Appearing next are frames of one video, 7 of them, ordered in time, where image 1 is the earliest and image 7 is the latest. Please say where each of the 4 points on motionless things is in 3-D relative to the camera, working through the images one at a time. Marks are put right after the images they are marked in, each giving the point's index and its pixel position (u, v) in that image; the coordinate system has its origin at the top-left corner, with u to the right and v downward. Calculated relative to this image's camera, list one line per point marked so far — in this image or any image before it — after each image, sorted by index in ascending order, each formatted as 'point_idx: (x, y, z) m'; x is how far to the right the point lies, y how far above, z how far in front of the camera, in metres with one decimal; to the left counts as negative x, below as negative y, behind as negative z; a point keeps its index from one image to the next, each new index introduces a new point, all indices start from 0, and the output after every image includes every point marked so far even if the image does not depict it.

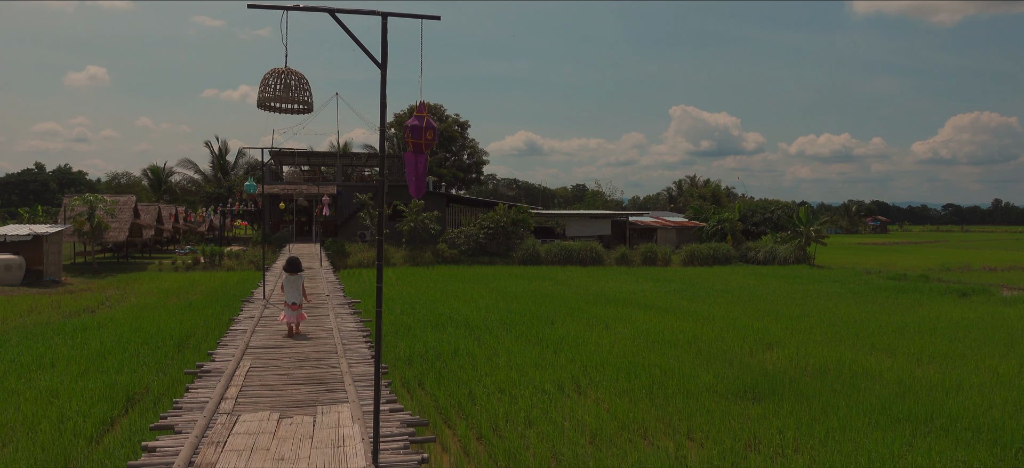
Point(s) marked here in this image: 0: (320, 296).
0: (-2.4, -0.9, +7.6) m
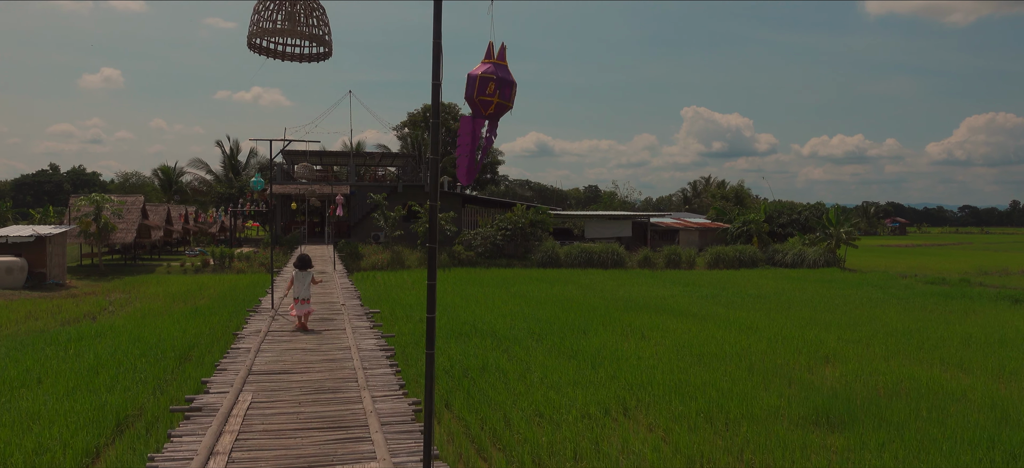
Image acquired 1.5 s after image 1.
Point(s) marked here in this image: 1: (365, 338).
0: (-2.0, -0.9, +7.0) m
1: (-1.3, -1.0, +5.3) m
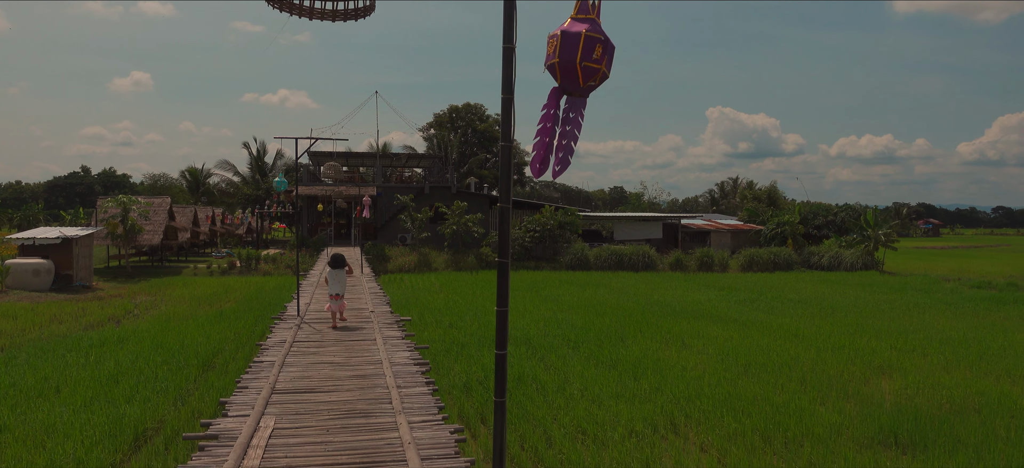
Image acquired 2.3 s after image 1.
0: (-1.6, -0.9, +6.7) m
1: (-0.9, -1.0, +5.0) m
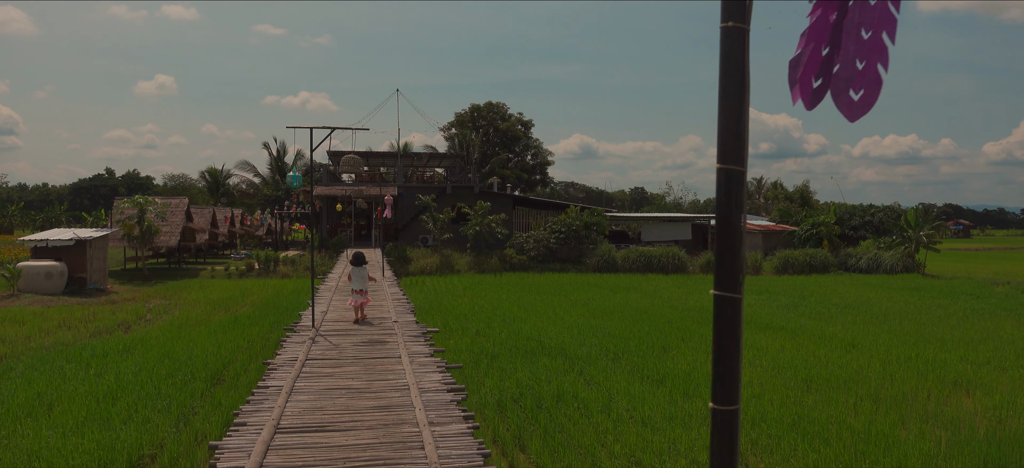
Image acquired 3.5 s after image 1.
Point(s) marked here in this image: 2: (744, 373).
0: (-1.3, -0.9, +6.2) m
1: (-0.6, -1.0, +4.5) m
2: (+2.3, -1.4, +5.9) m
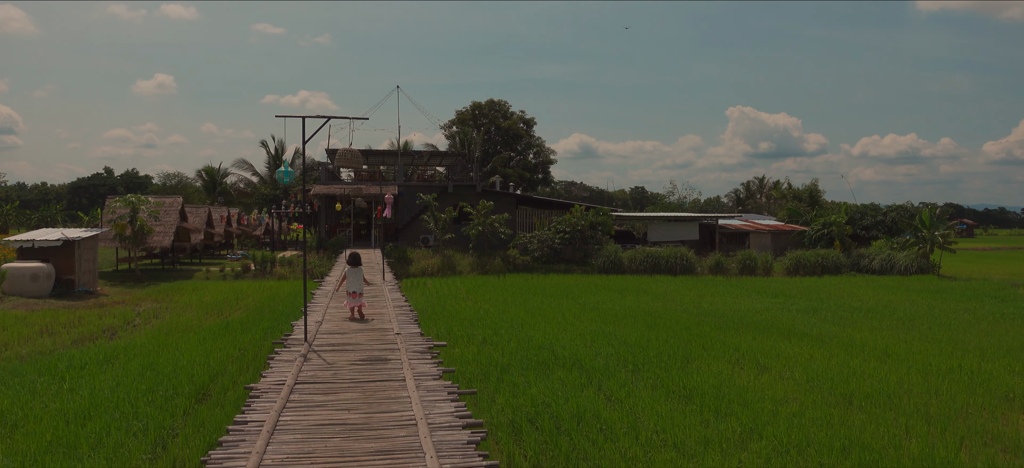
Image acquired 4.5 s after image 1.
0: (-1.2, -0.9, +5.7) m
1: (-0.5, -1.0, +4.0) m
2: (+2.4, -1.4, +5.4) m
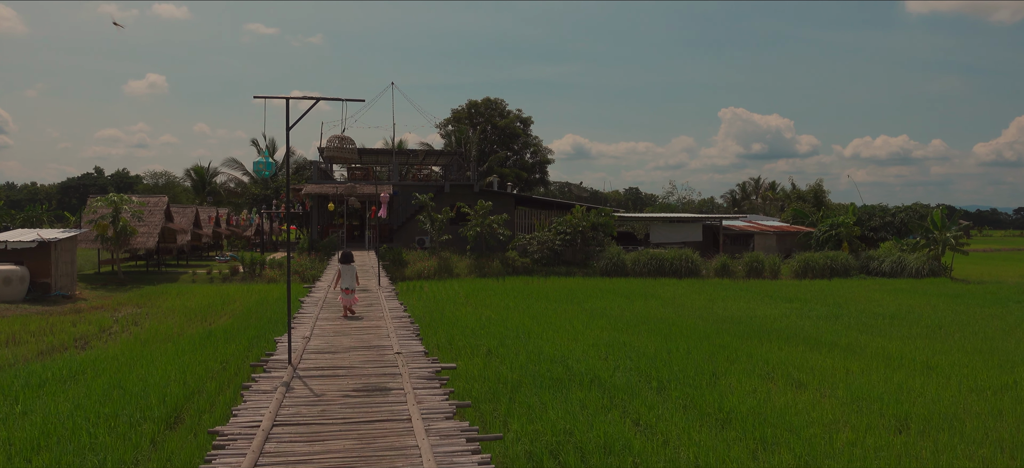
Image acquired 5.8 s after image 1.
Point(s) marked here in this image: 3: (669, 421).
0: (-1.1, -1.0, +5.1) m
1: (-0.4, -1.0, +3.4) m
2: (+2.5, -1.4, +4.8) m
3: (+1.1, -1.3, +4.4) m
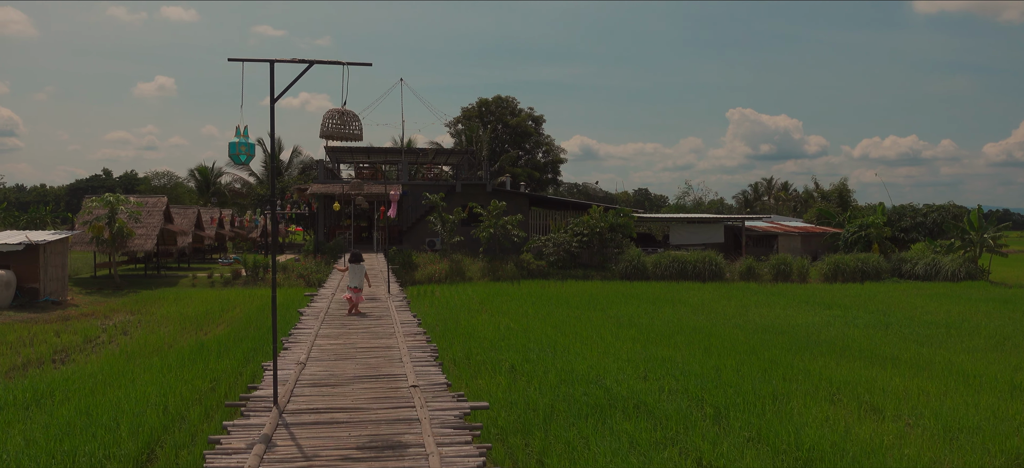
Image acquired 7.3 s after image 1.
0: (-0.8, -1.0, +4.4) m
1: (-0.2, -1.0, +2.7) m
2: (+2.7, -1.4, +4.1) m
3: (+1.4, -1.4, +3.6) m
